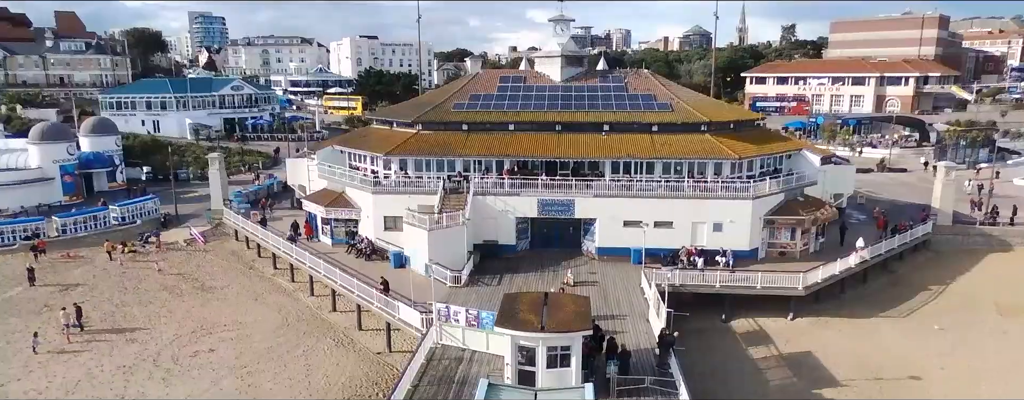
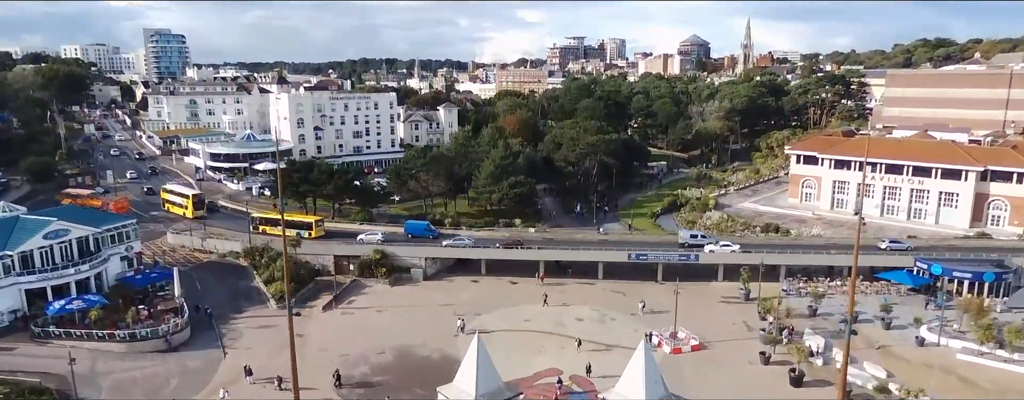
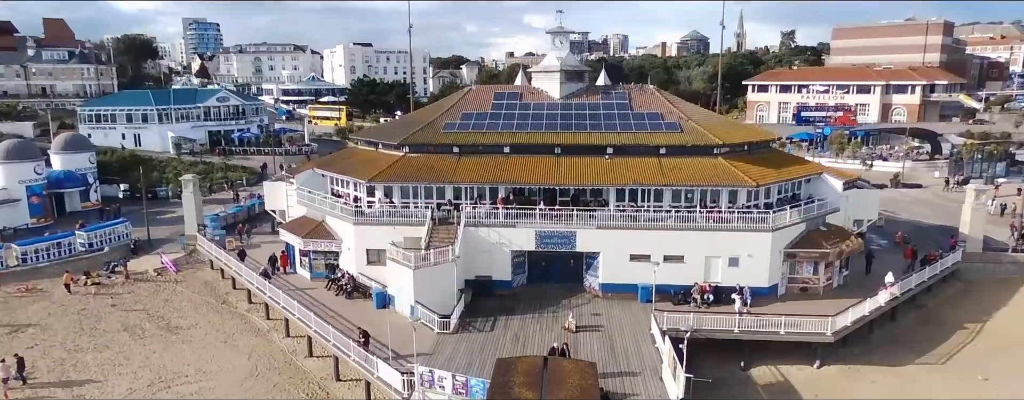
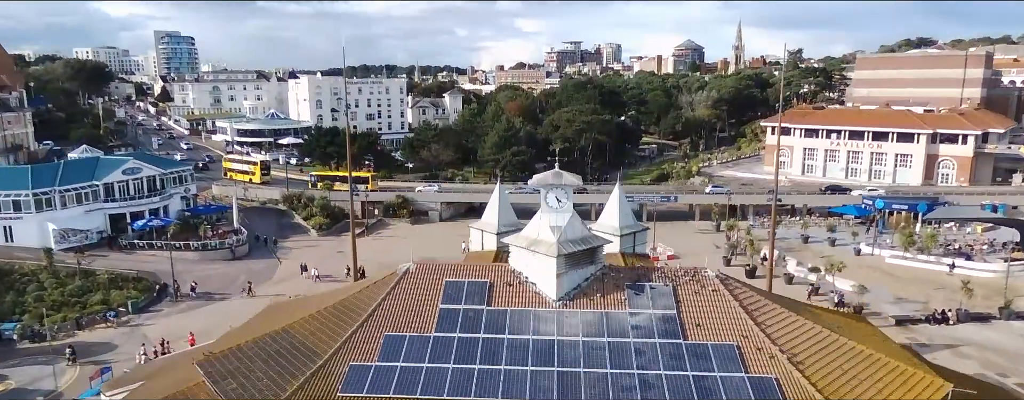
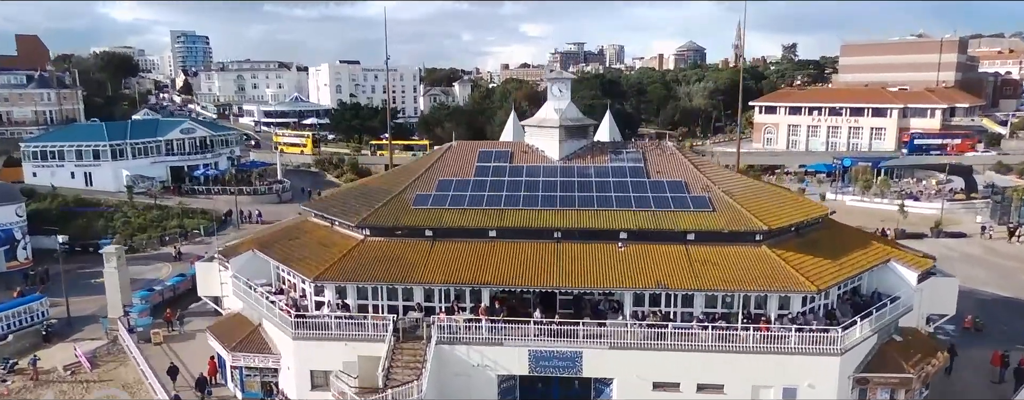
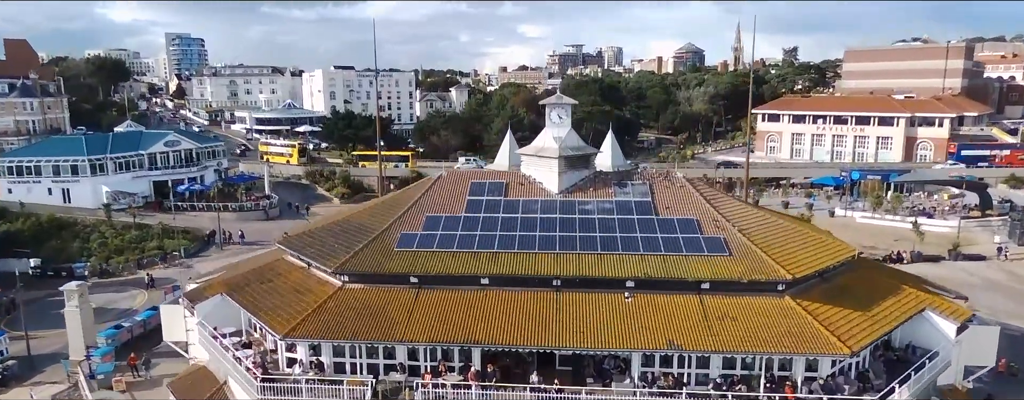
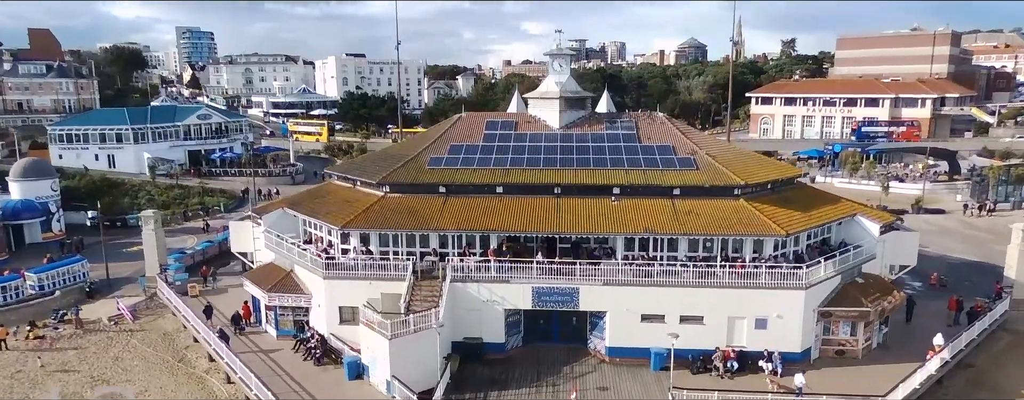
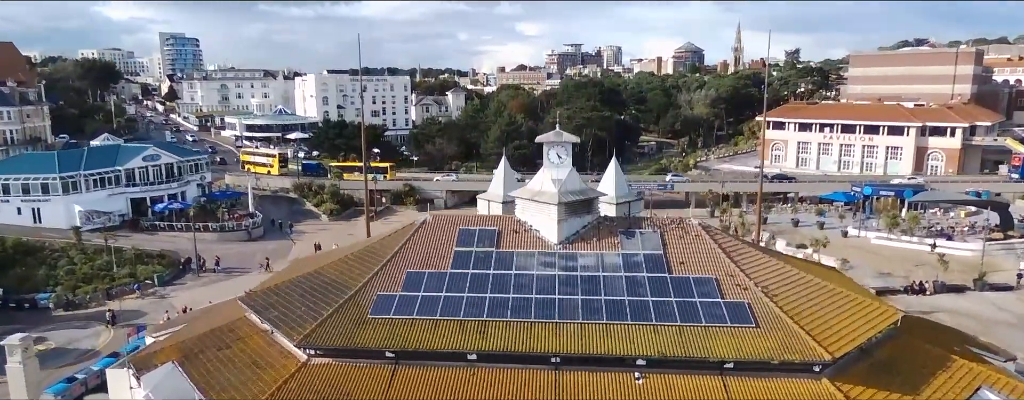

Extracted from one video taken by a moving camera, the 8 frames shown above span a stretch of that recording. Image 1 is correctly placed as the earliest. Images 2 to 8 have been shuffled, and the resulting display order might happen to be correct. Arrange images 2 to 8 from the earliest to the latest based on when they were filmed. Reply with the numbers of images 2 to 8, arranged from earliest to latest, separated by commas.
3, 7, 5, 6, 8, 4, 2
